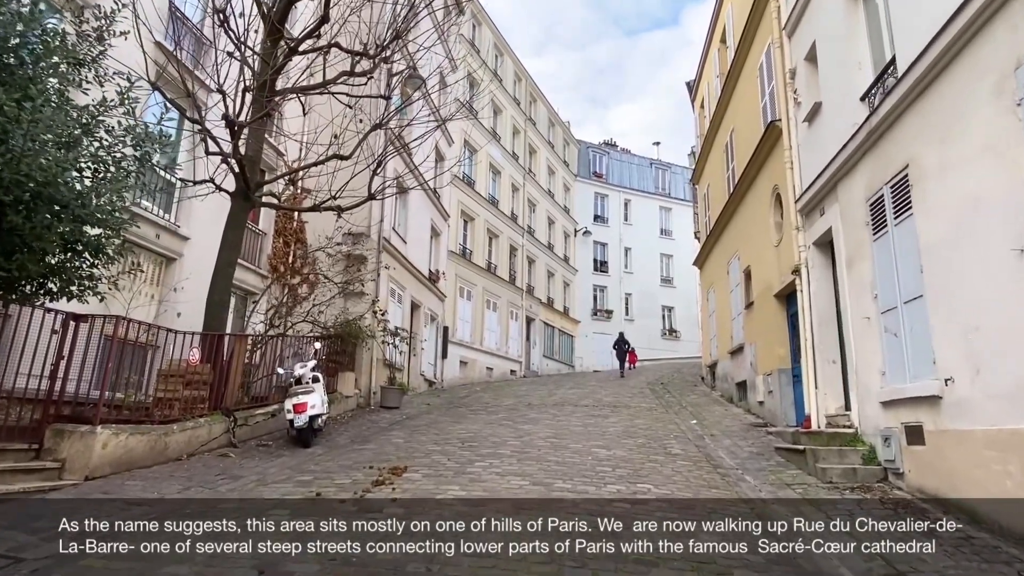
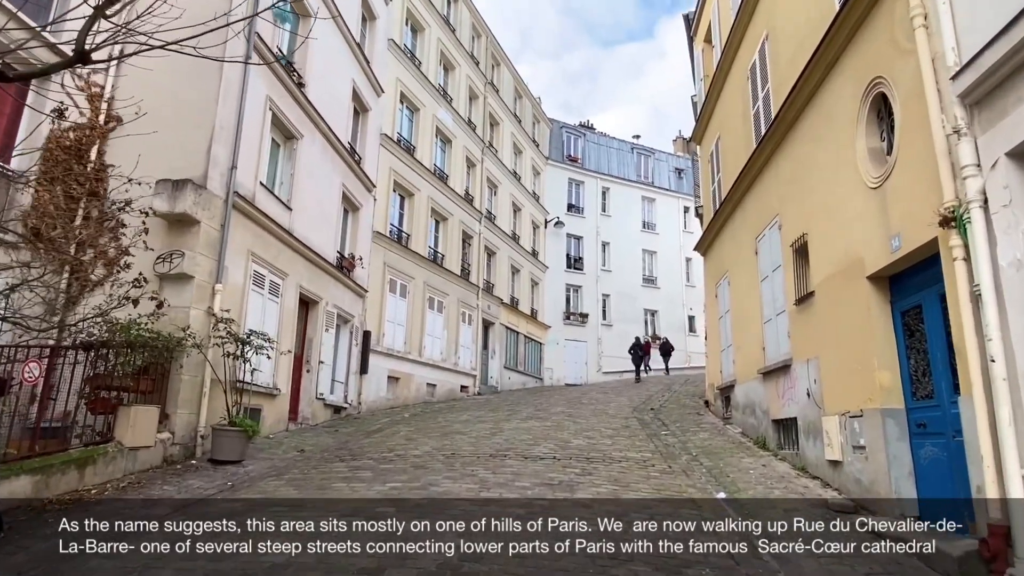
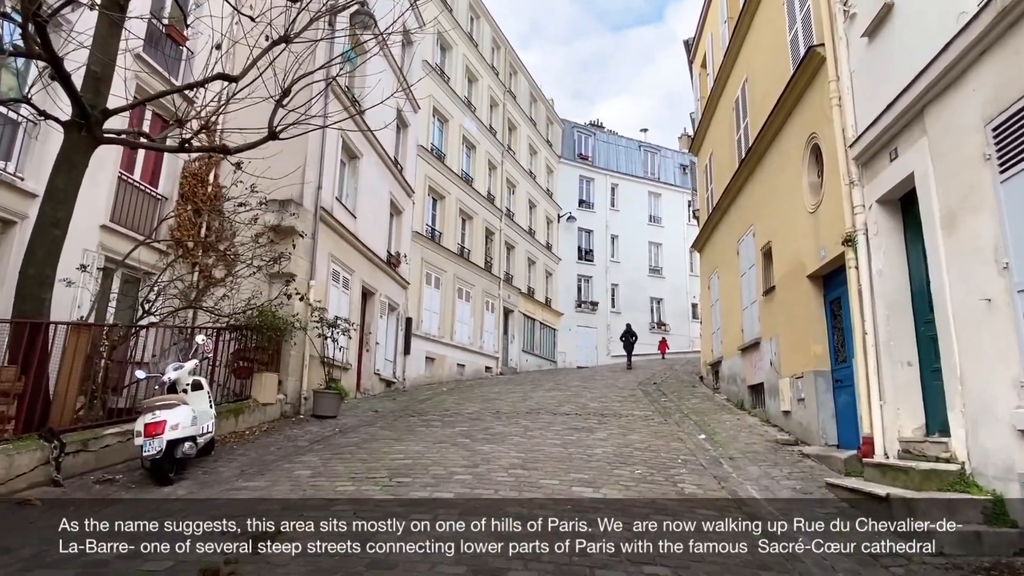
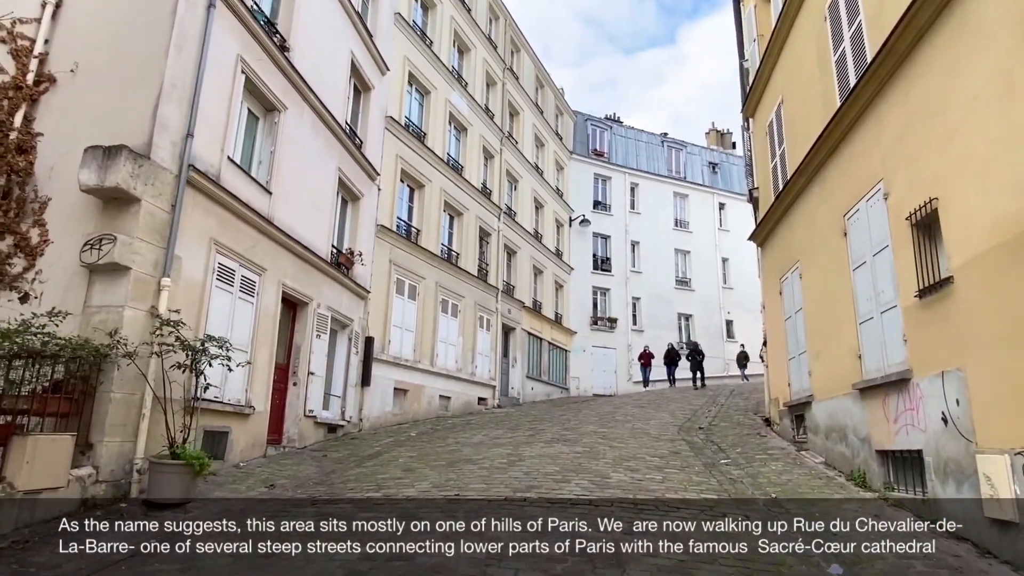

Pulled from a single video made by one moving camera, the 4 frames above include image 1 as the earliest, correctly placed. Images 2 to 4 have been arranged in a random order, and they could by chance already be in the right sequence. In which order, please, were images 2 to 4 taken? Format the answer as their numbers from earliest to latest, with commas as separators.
3, 2, 4
